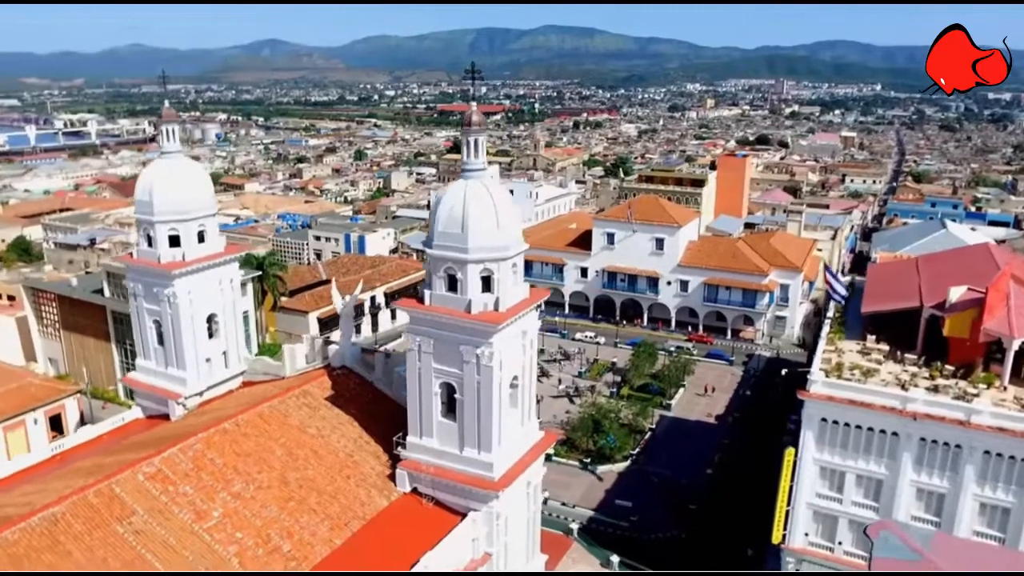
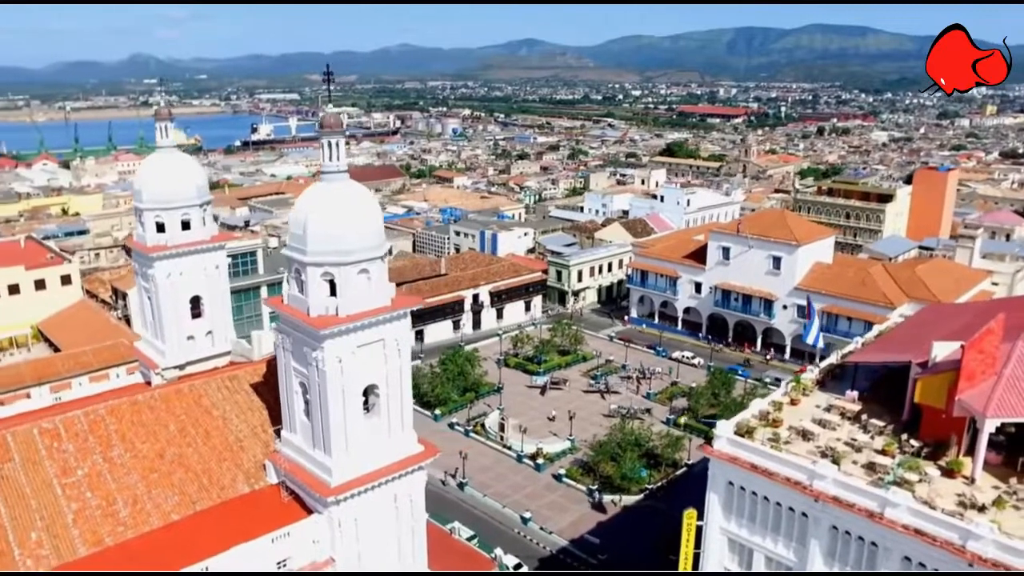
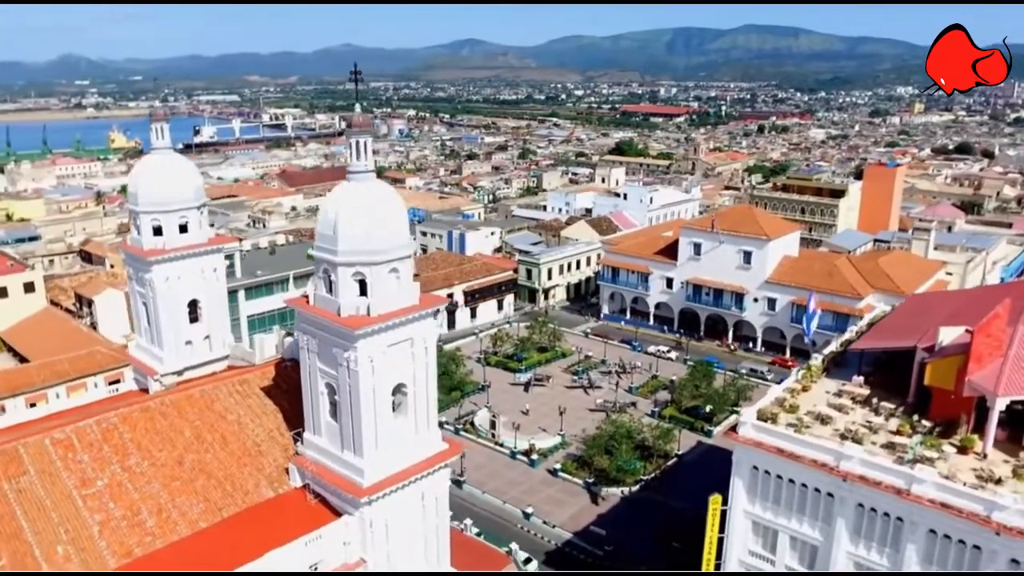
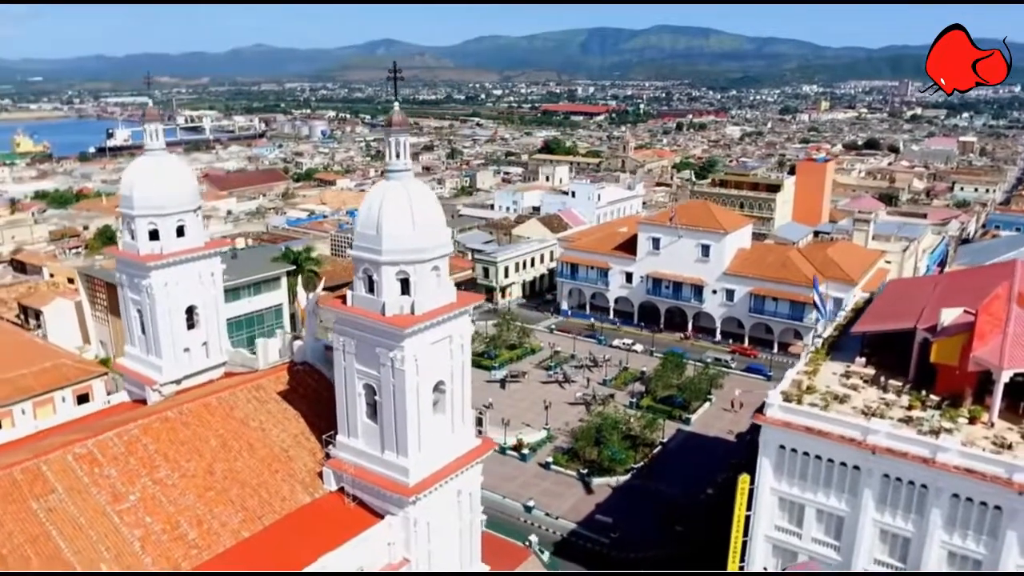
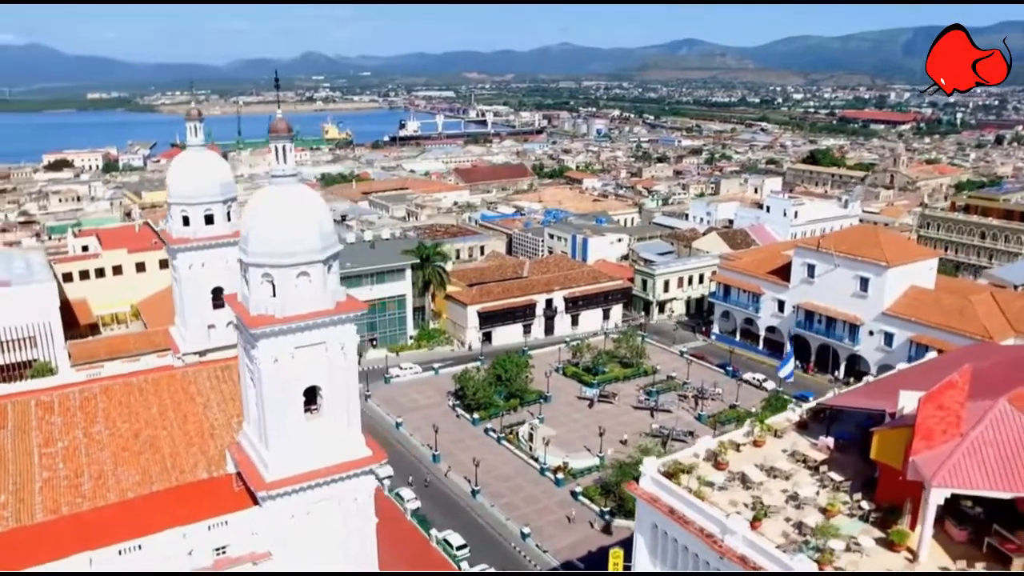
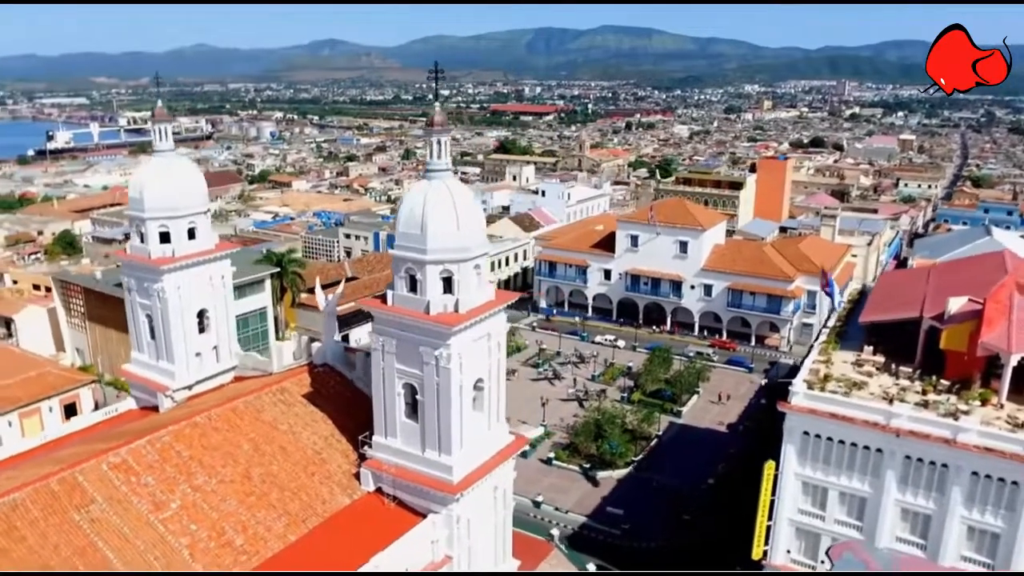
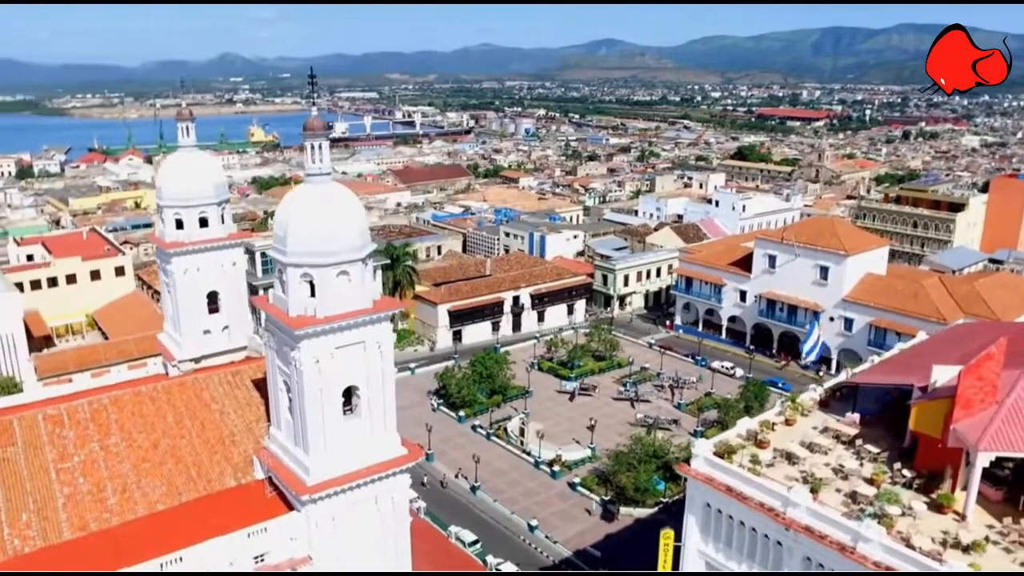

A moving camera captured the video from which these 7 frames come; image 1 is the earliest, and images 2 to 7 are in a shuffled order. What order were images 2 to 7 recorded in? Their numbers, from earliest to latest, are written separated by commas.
6, 4, 3, 2, 7, 5
